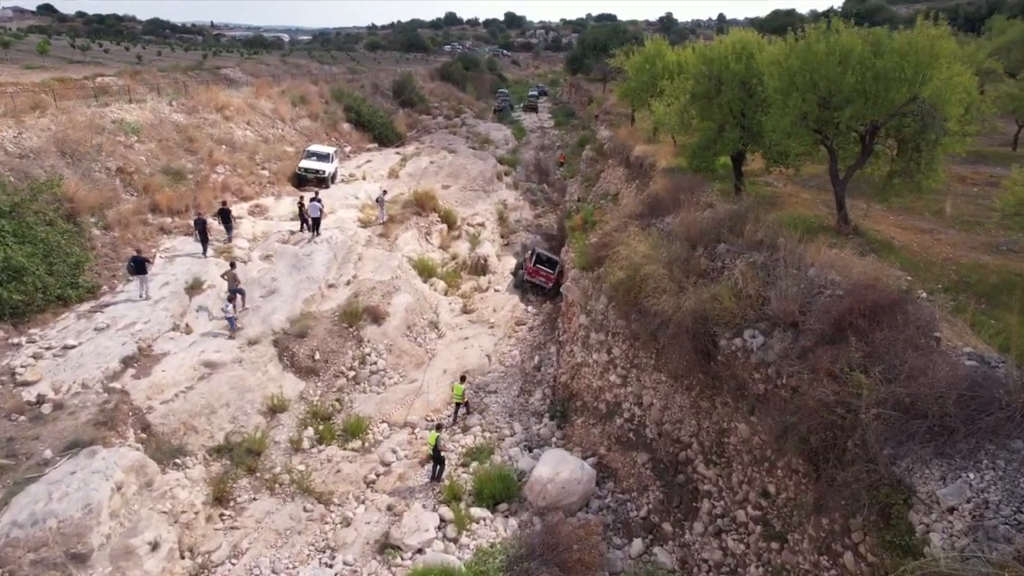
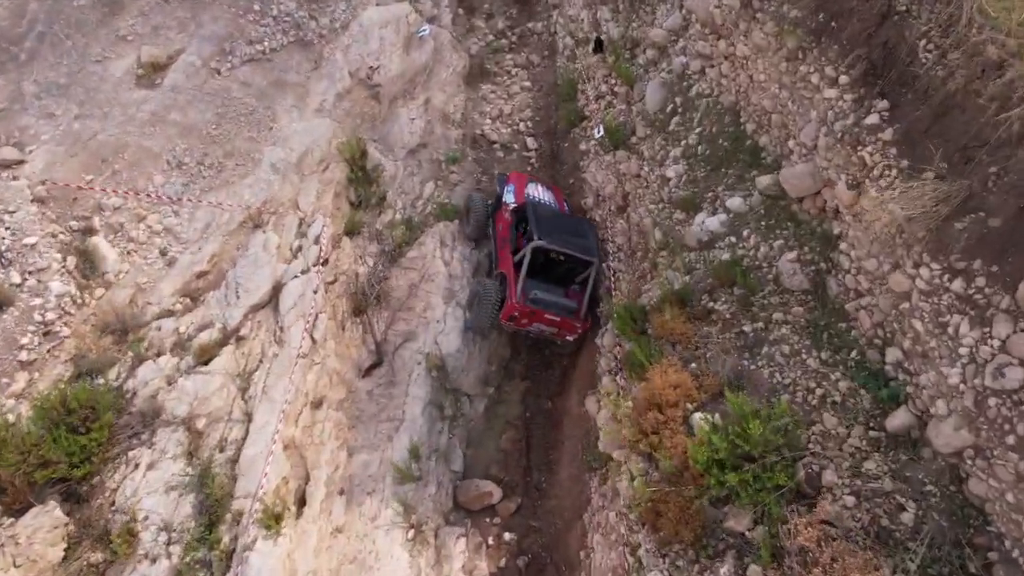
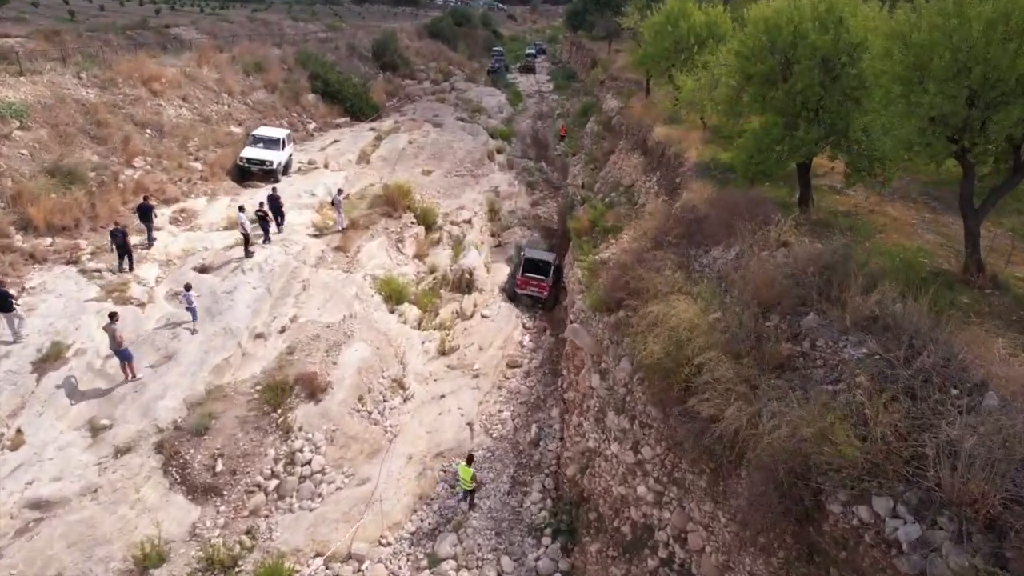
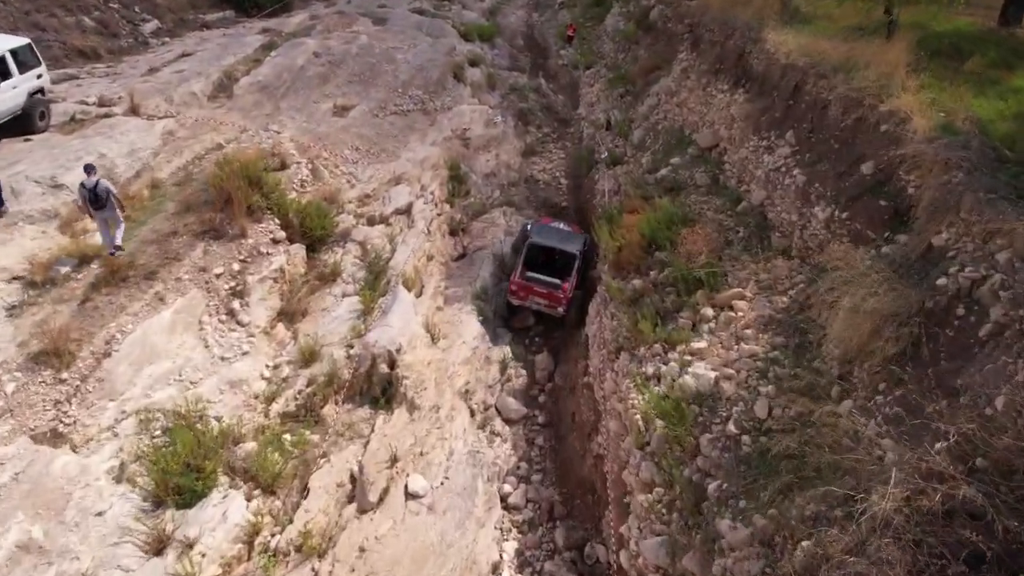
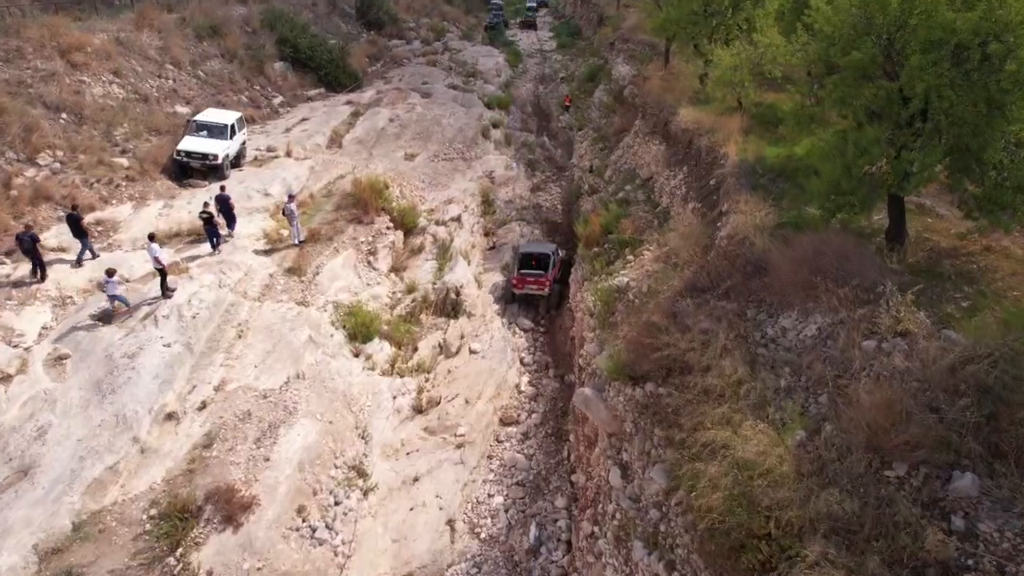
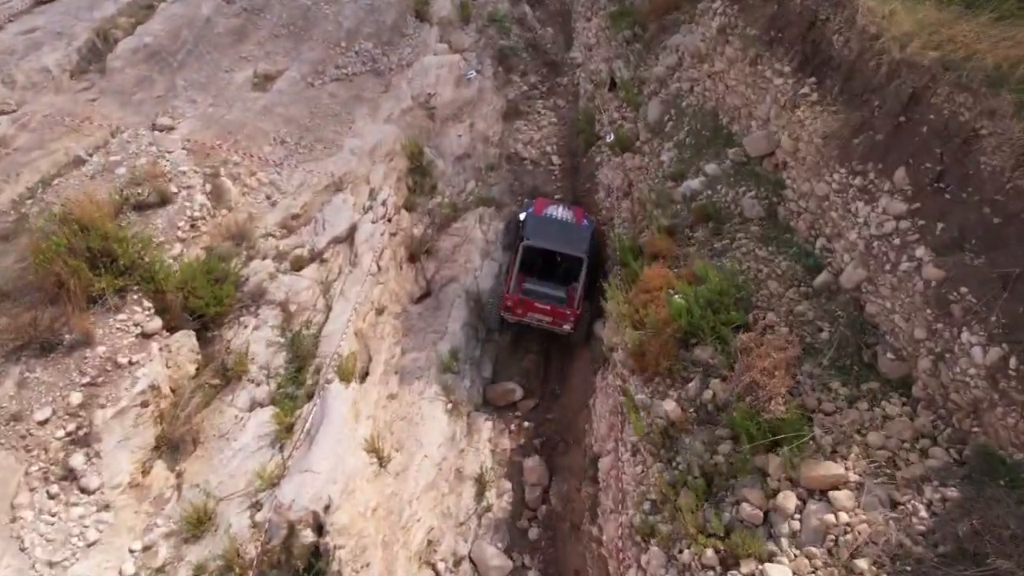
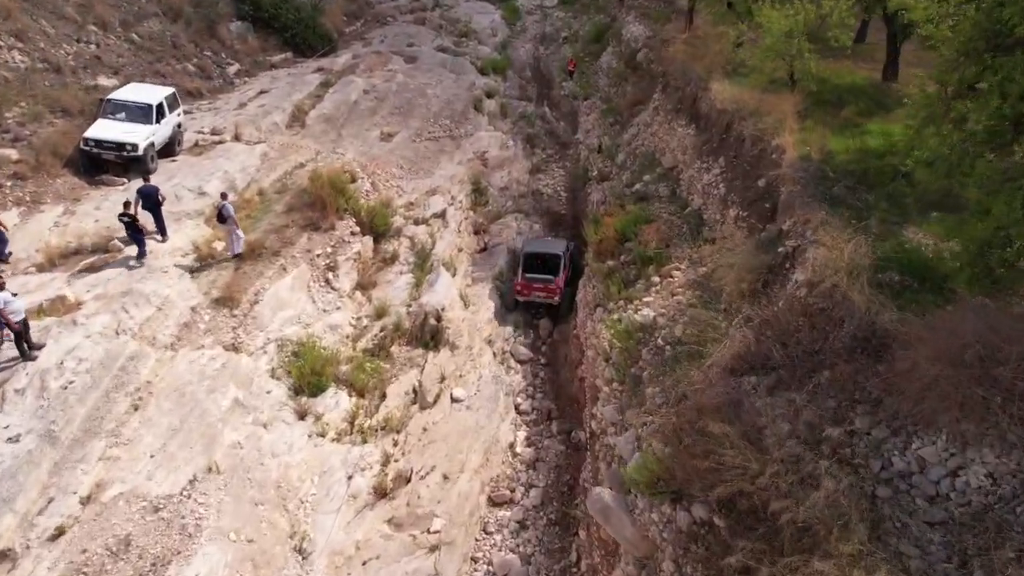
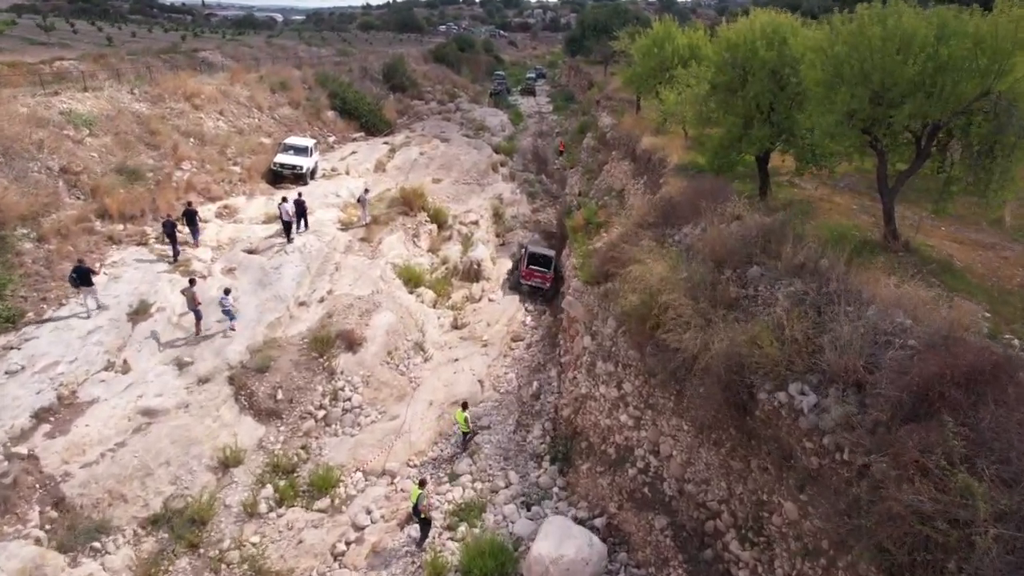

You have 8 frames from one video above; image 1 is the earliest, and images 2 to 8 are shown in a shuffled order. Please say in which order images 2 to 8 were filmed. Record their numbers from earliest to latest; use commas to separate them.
8, 3, 5, 7, 4, 6, 2
